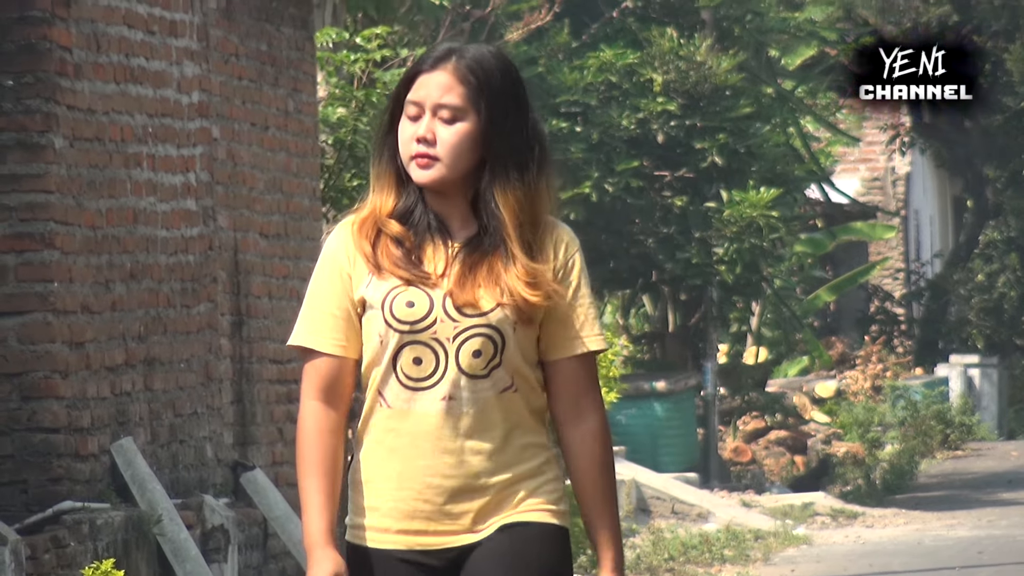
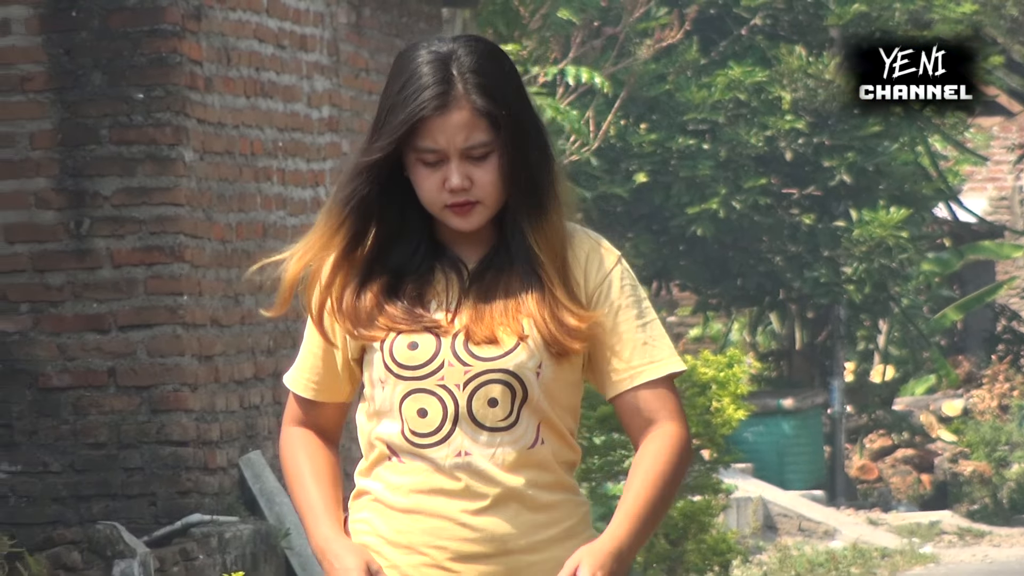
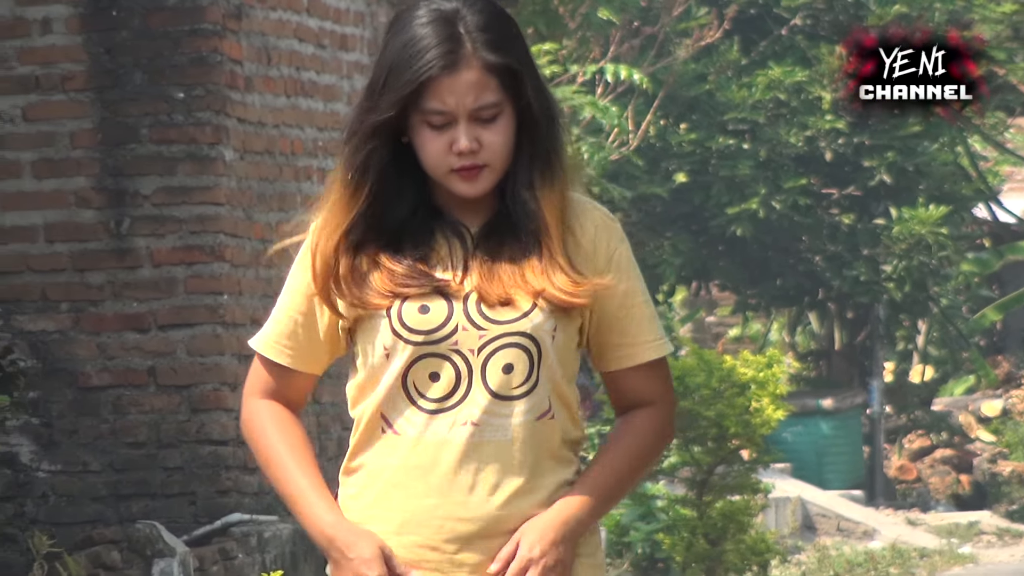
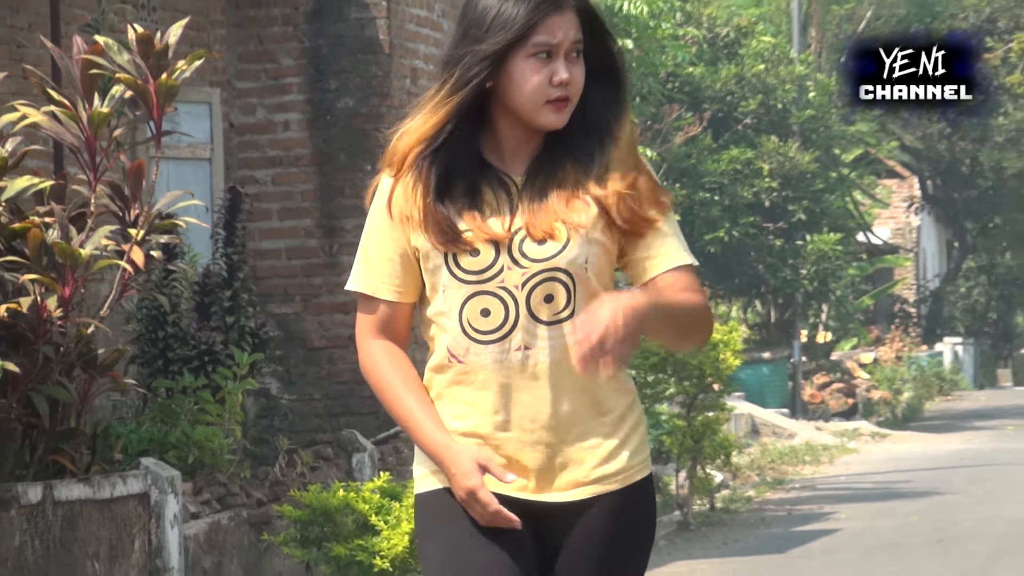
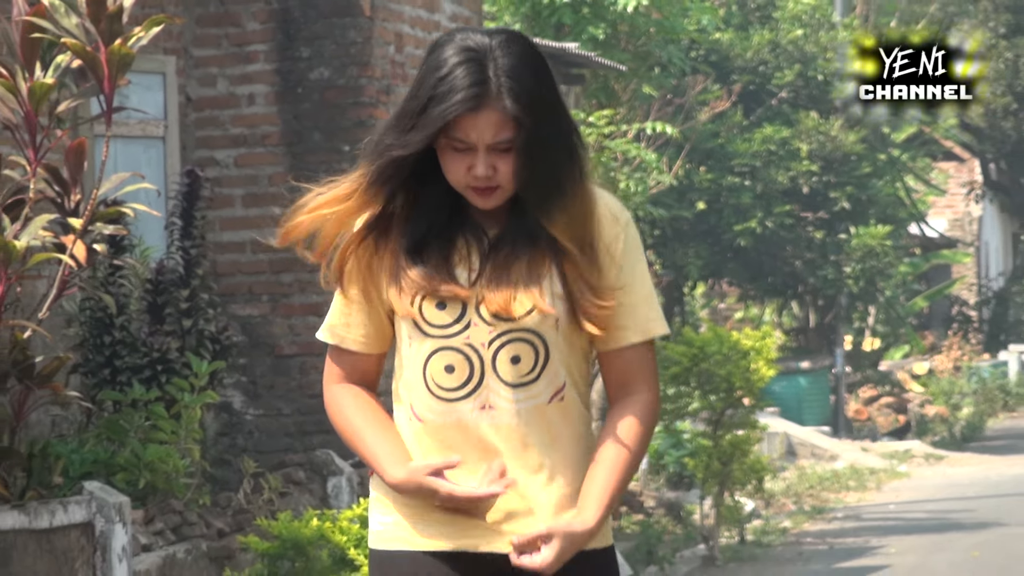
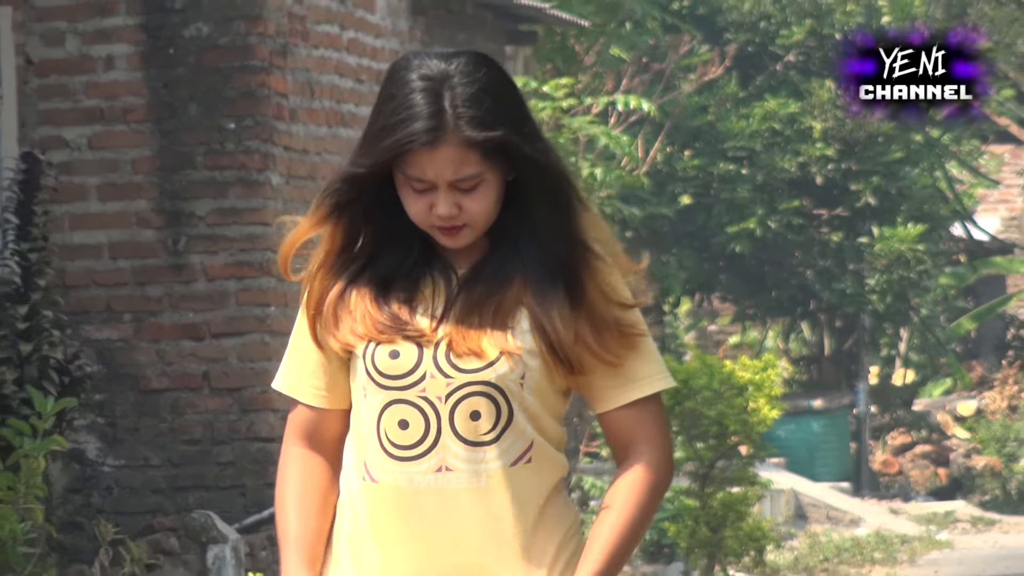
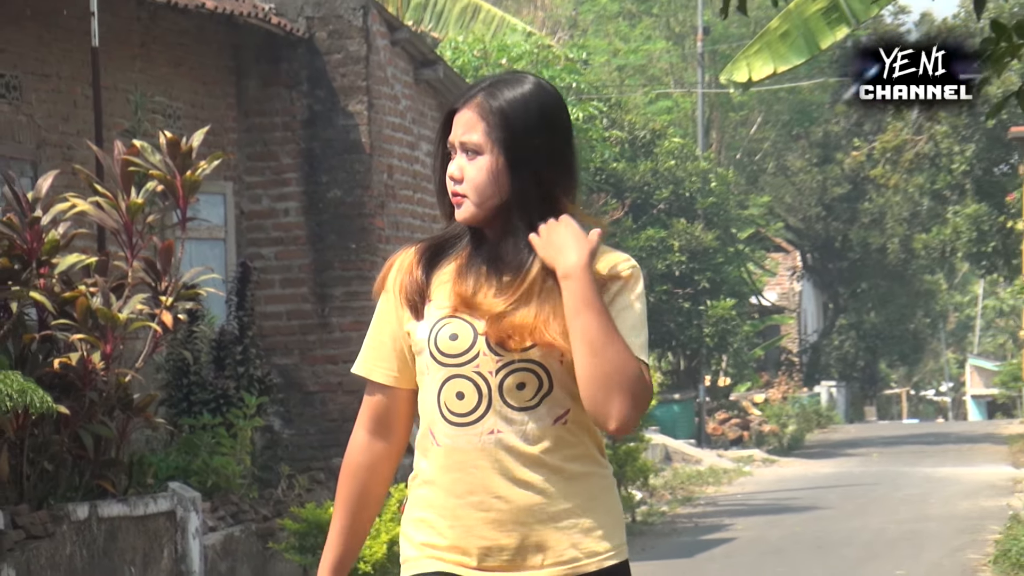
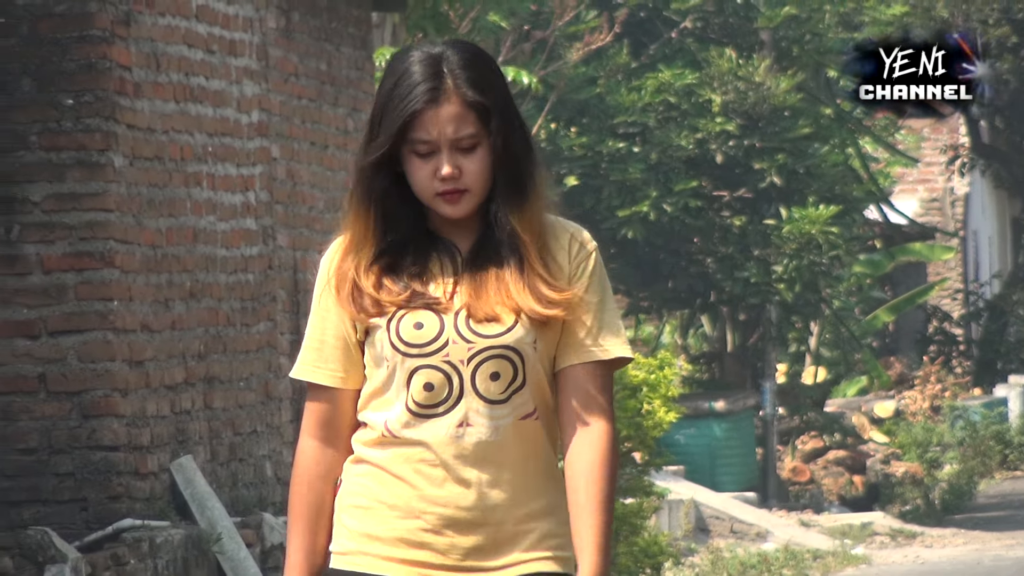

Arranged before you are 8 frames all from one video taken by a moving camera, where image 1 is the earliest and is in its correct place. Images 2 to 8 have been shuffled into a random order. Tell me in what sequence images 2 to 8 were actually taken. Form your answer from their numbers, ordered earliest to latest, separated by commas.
8, 2, 3, 6, 5, 4, 7
